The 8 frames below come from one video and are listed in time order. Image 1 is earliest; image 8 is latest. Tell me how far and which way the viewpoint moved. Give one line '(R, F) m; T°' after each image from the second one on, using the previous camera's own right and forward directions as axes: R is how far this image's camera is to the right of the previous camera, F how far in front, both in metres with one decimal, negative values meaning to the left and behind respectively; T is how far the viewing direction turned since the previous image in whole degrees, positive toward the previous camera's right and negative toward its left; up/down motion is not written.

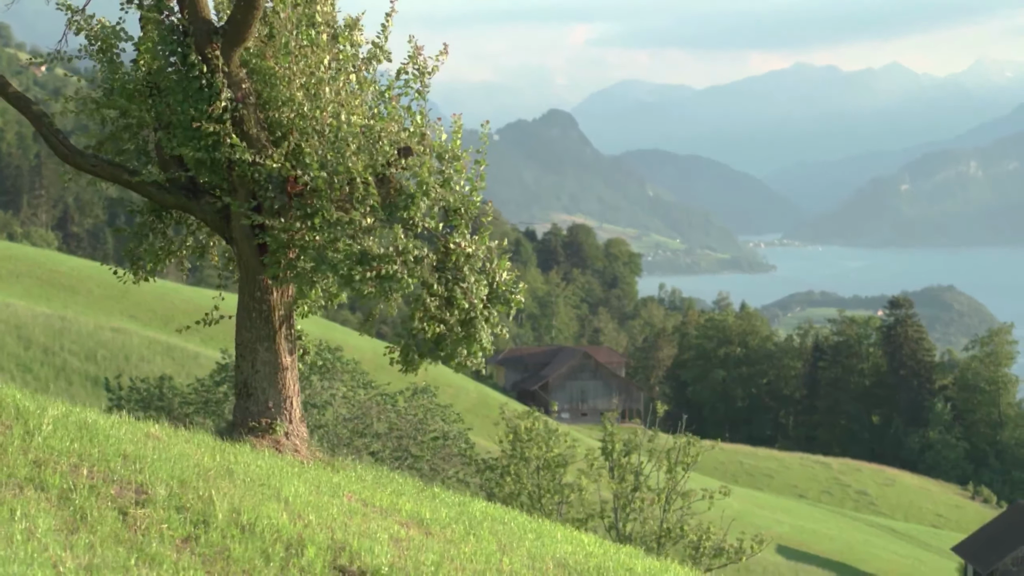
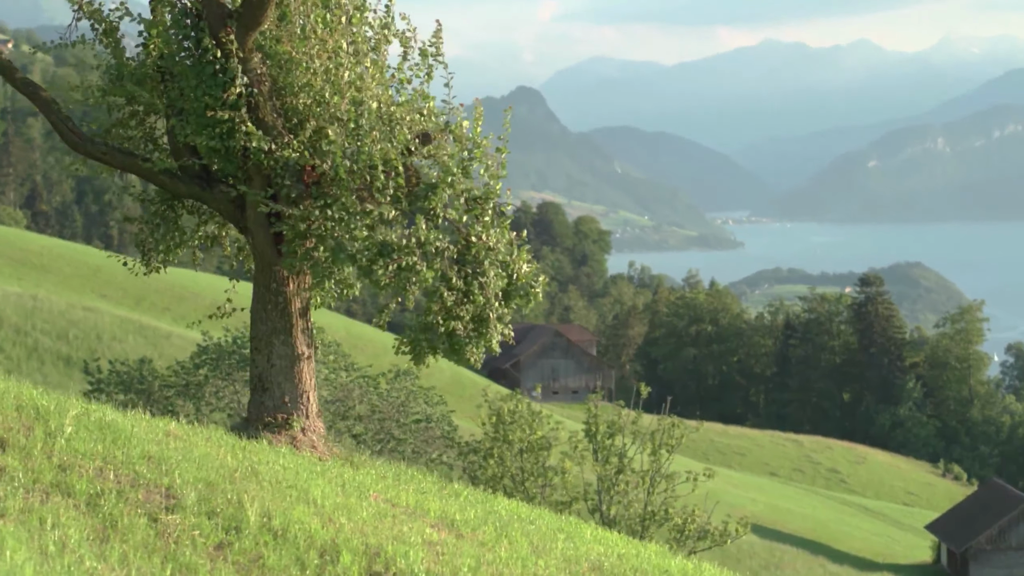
(-0.5, +0.4) m; 0°
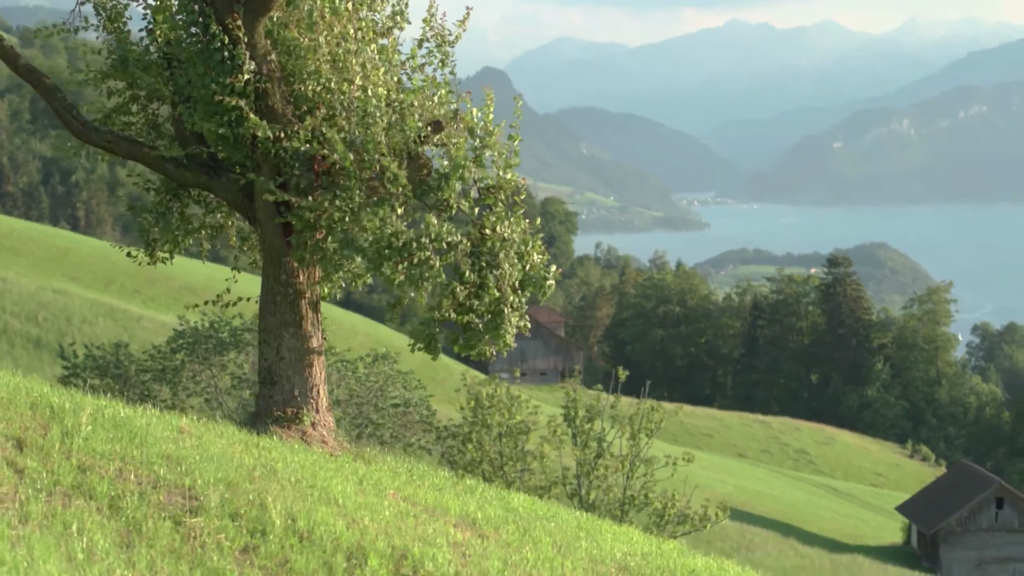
(-0.5, +0.3) m; +1°
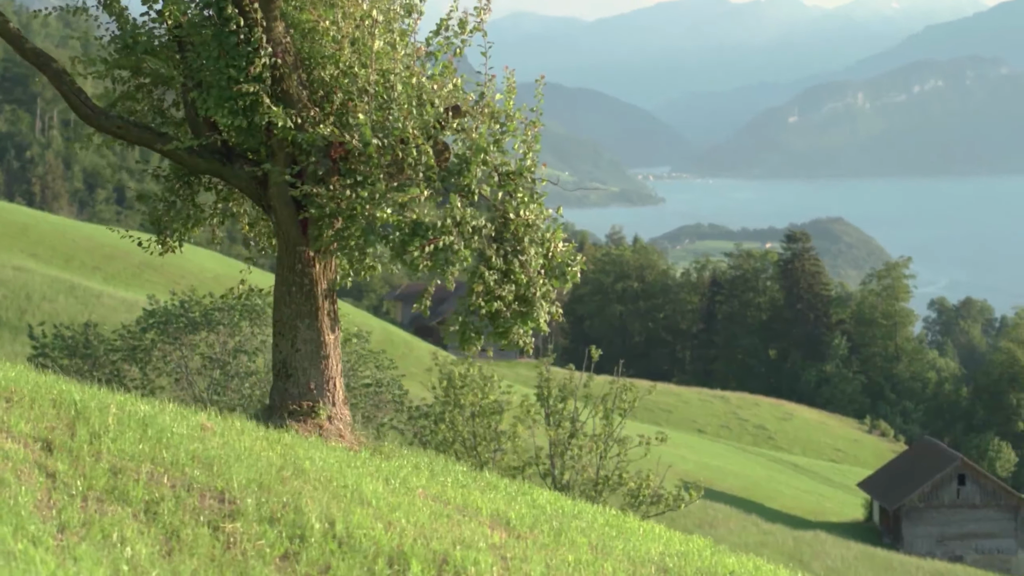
(-0.6, +0.4) m; +1°
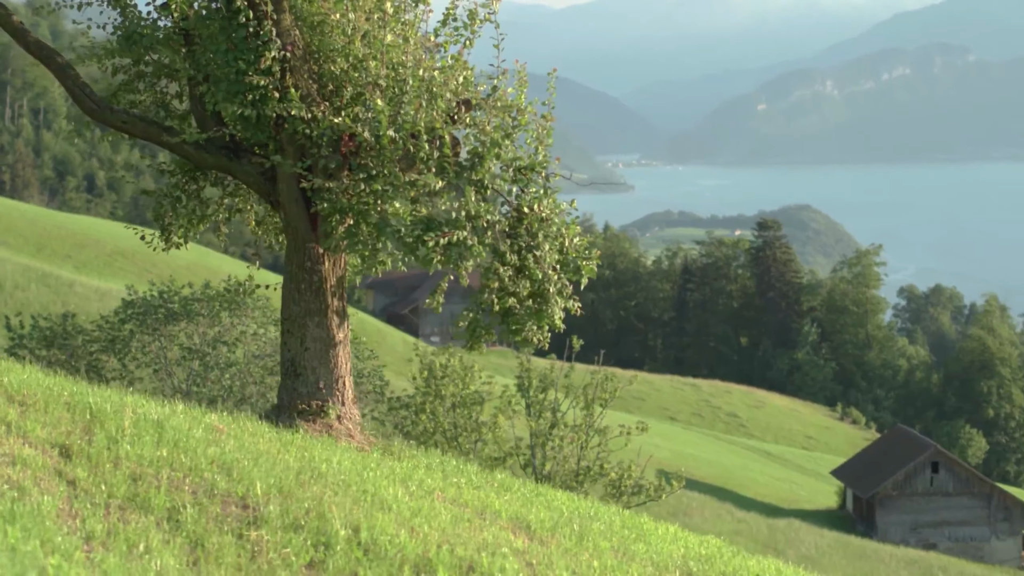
(-0.4, +0.2) m; +1°
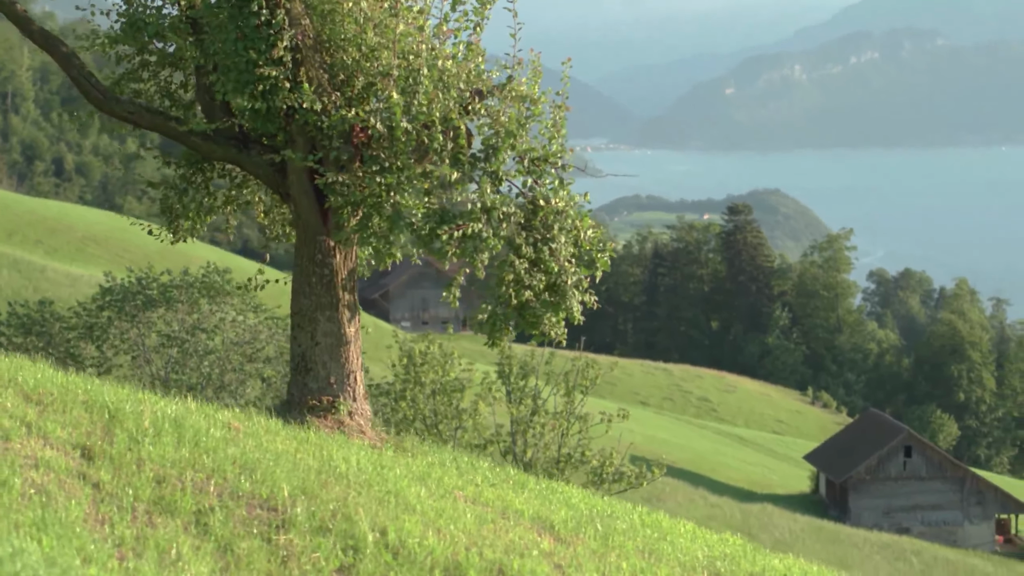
(-0.4, +0.3) m; +1°
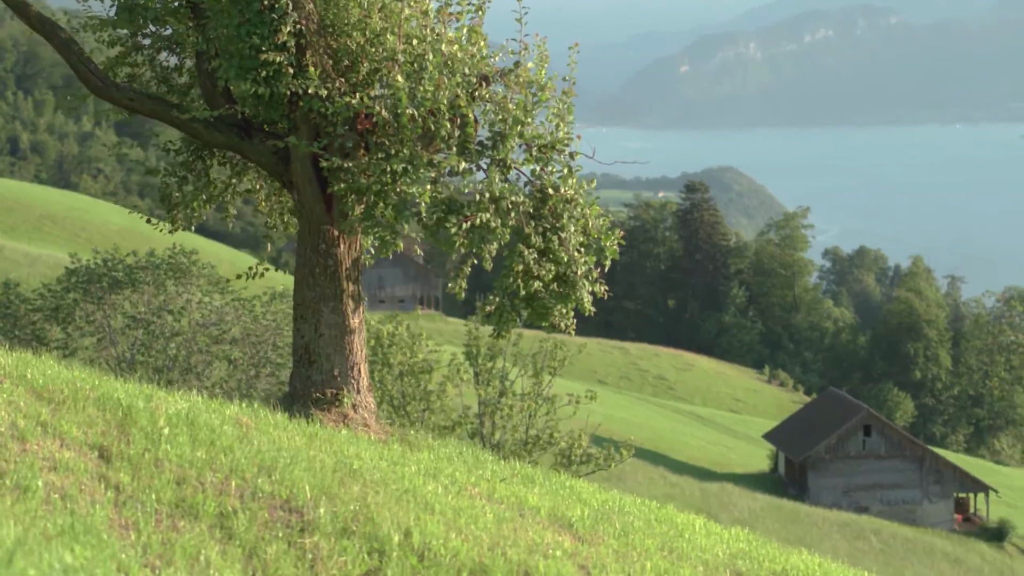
(-0.5, +0.3) m; +1°
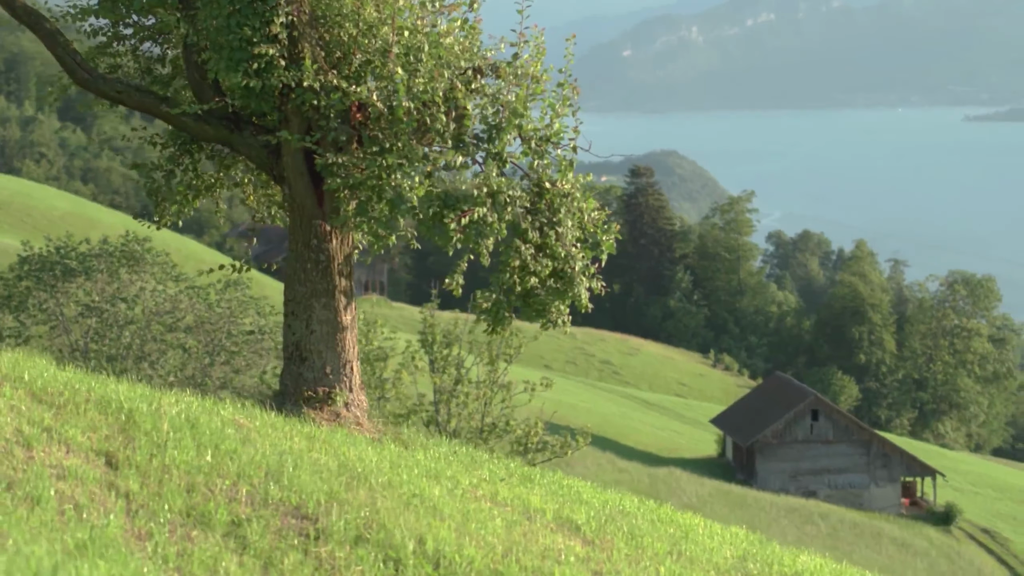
(-0.5, +0.2) m; +2°
